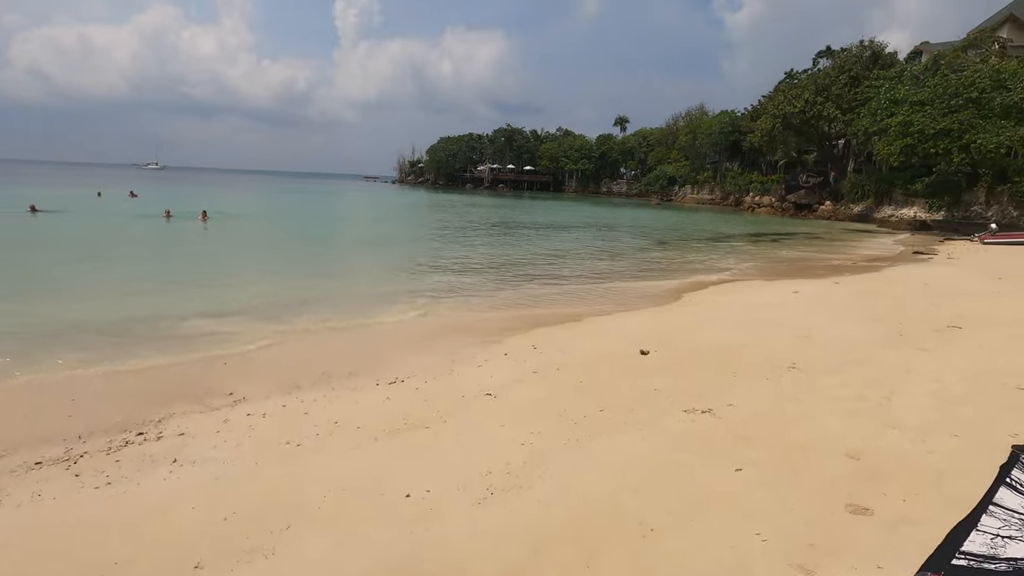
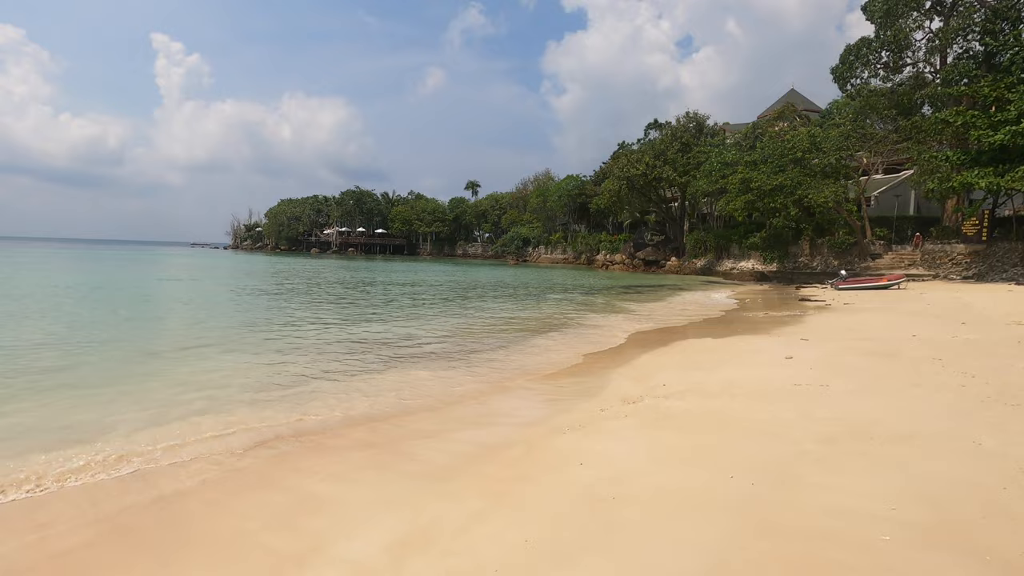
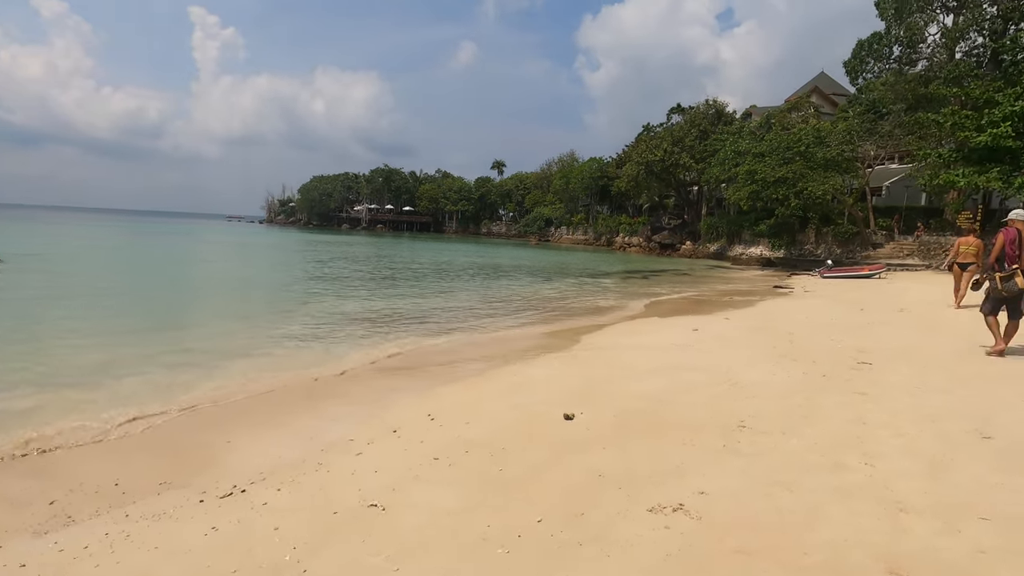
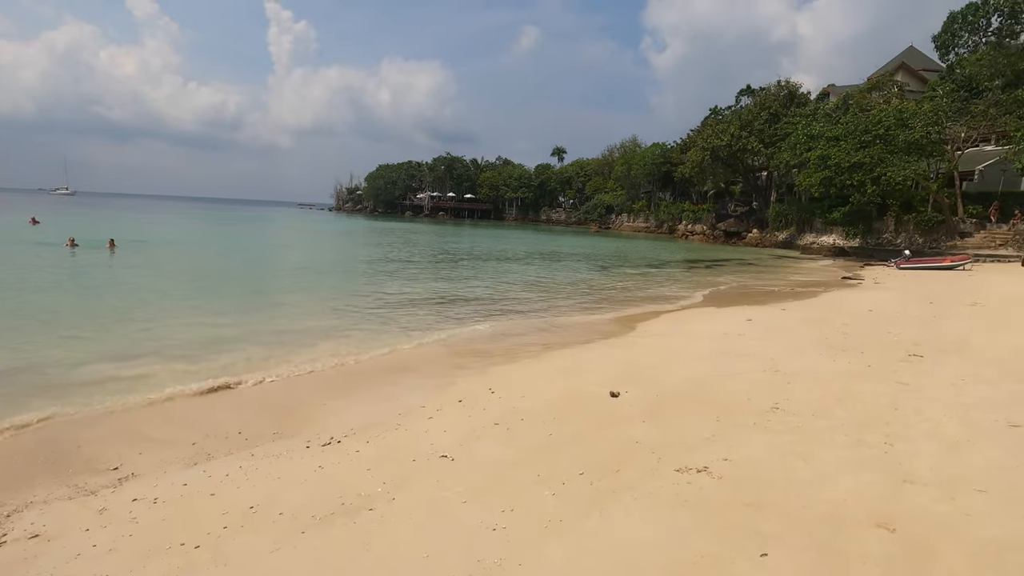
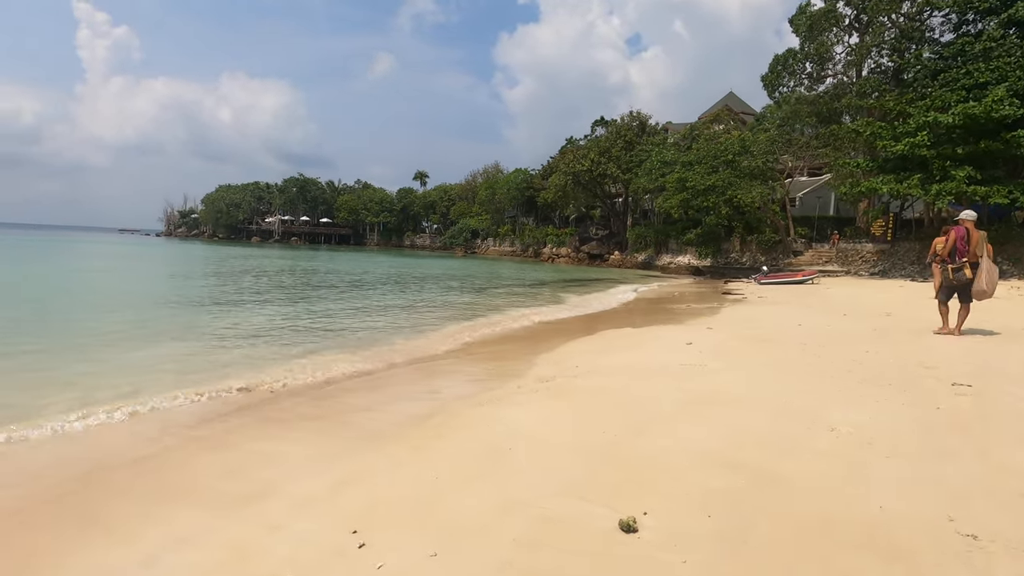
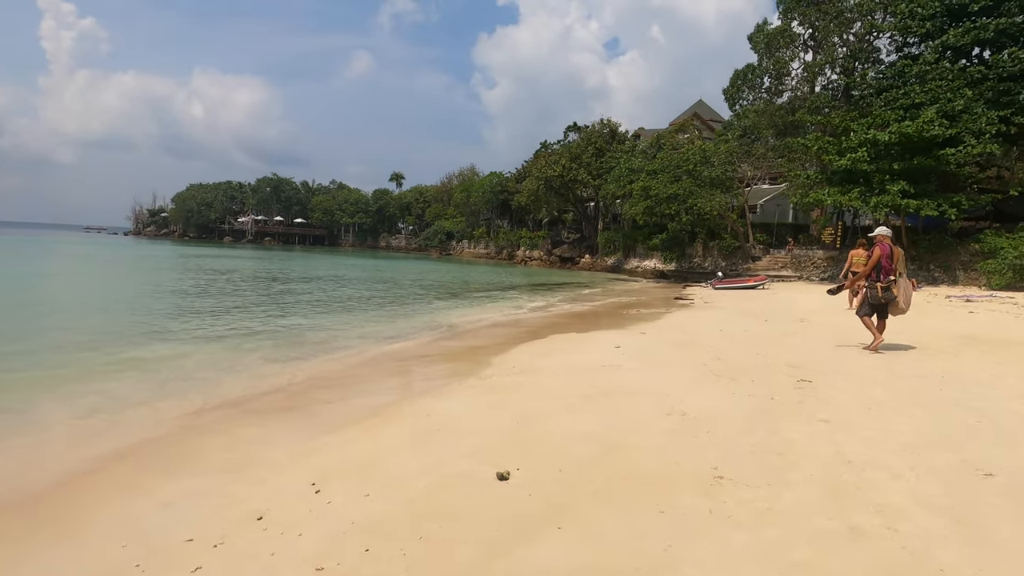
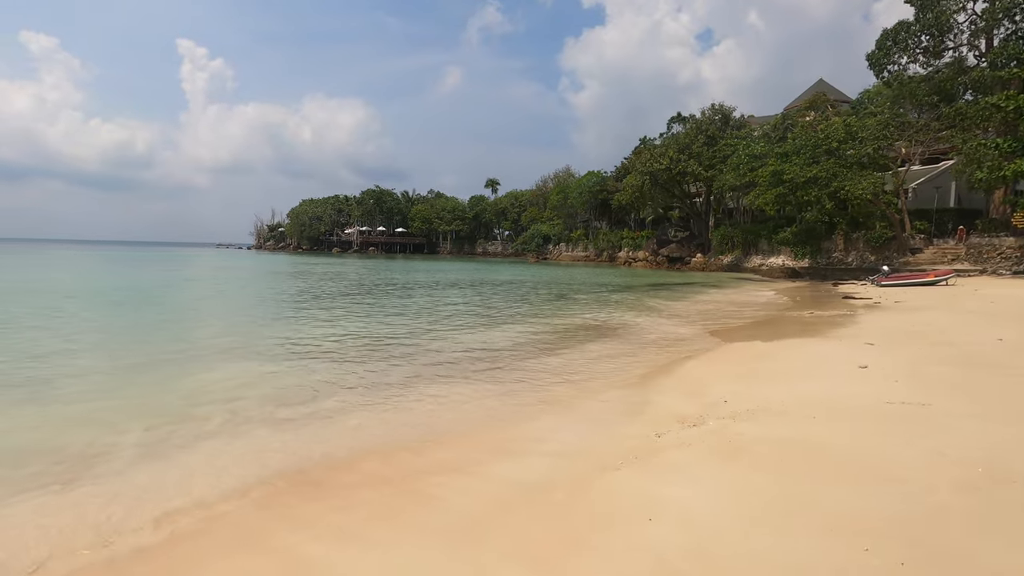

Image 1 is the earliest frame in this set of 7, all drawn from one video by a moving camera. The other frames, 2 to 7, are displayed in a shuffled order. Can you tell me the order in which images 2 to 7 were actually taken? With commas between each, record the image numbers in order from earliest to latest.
4, 3, 6, 5, 2, 7
